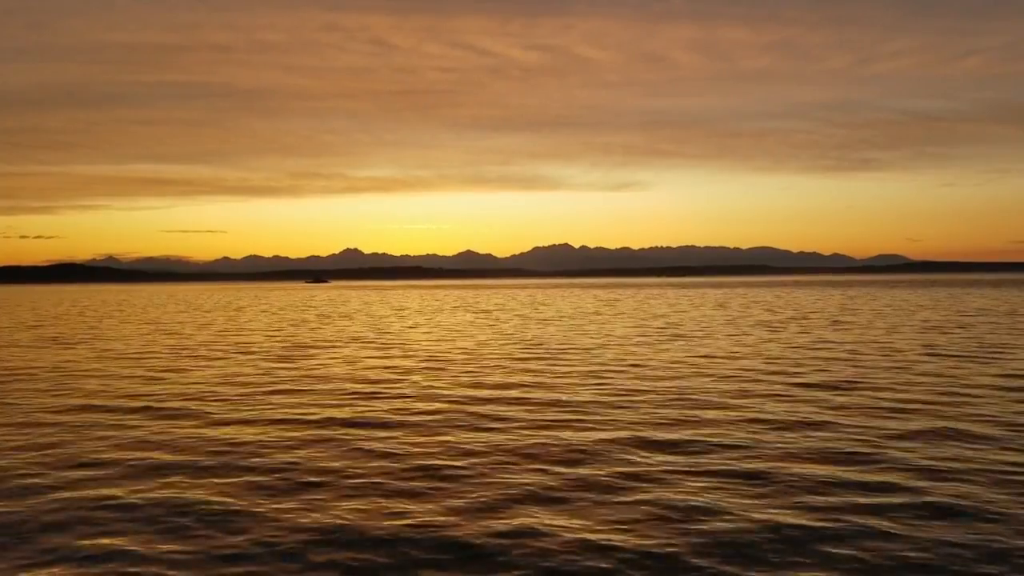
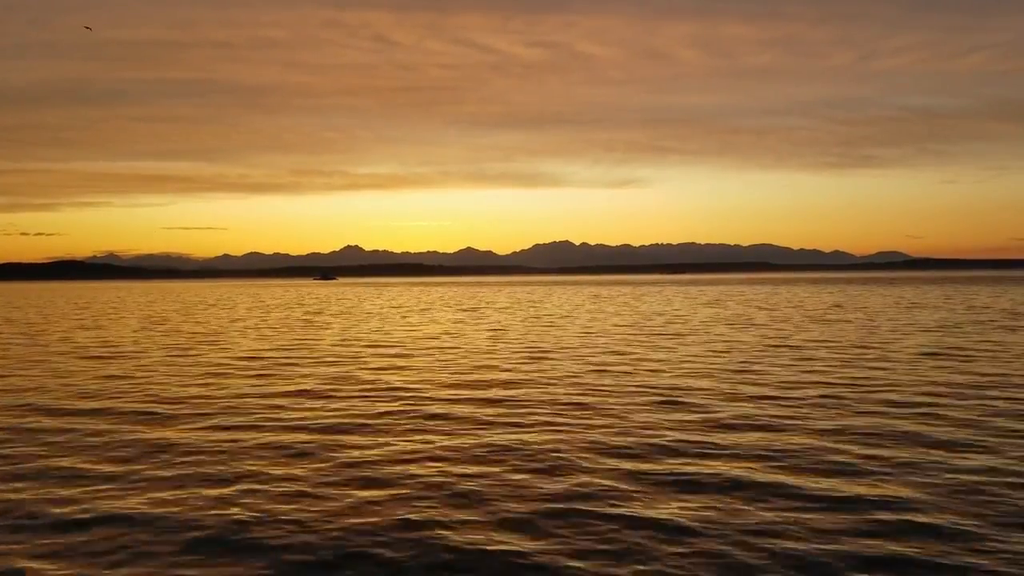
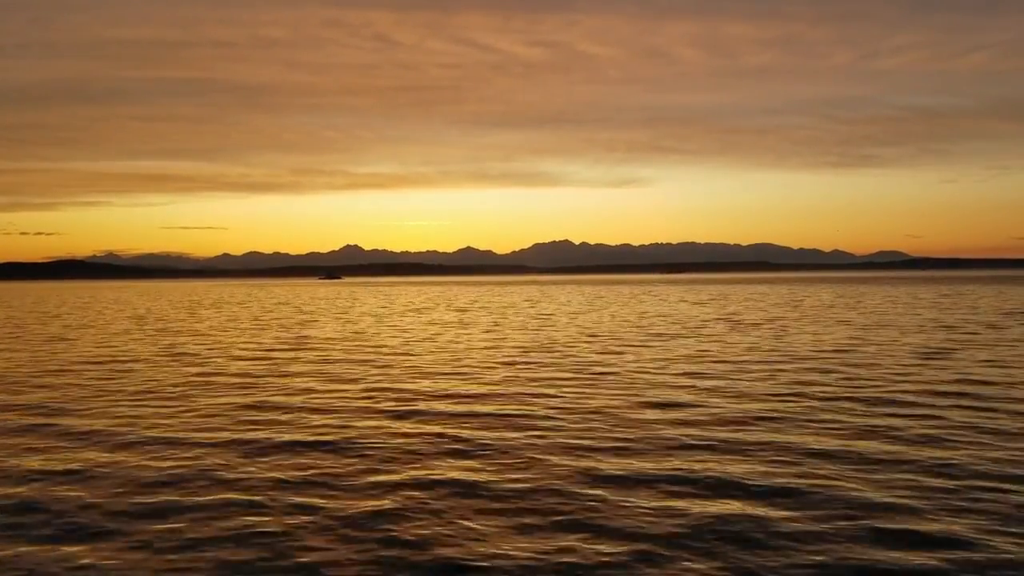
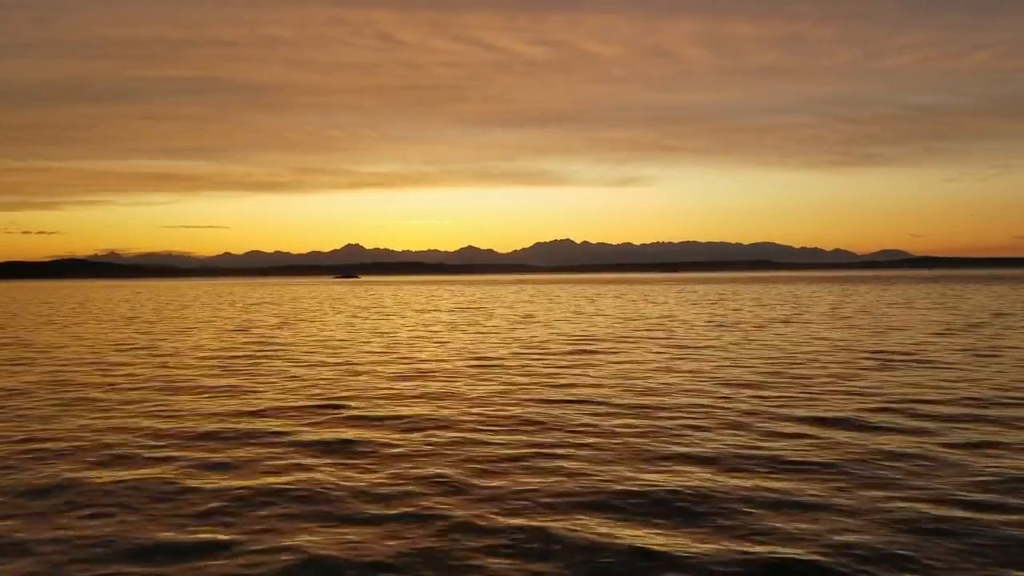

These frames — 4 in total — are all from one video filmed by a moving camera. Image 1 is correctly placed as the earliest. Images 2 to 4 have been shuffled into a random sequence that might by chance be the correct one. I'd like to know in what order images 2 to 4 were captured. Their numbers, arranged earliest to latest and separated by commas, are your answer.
2, 3, 4
